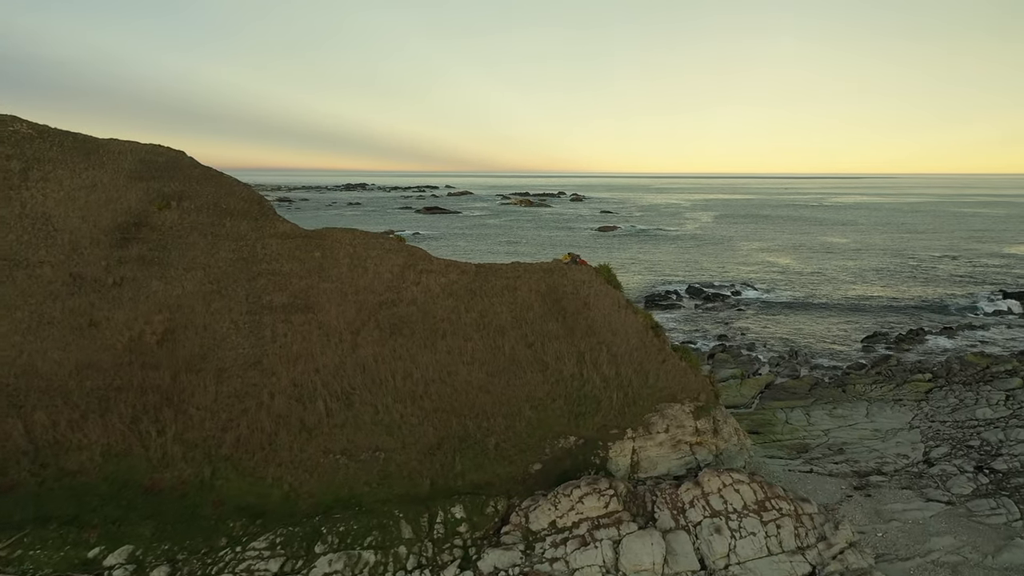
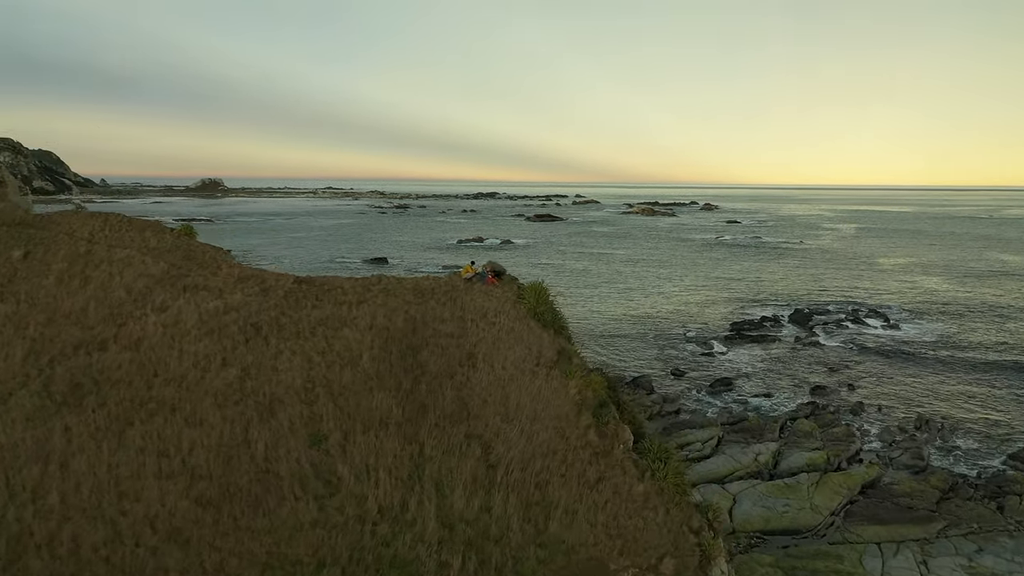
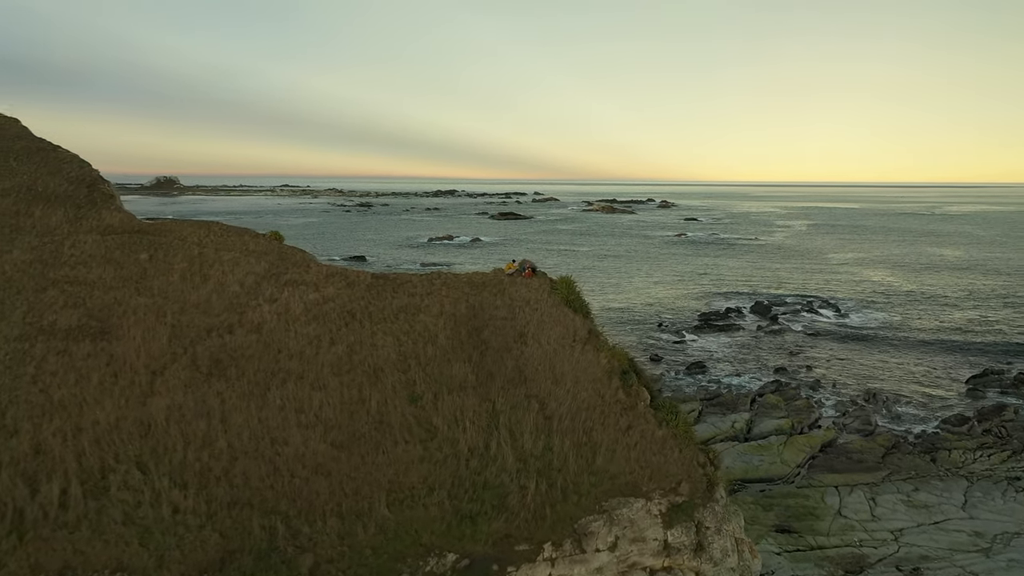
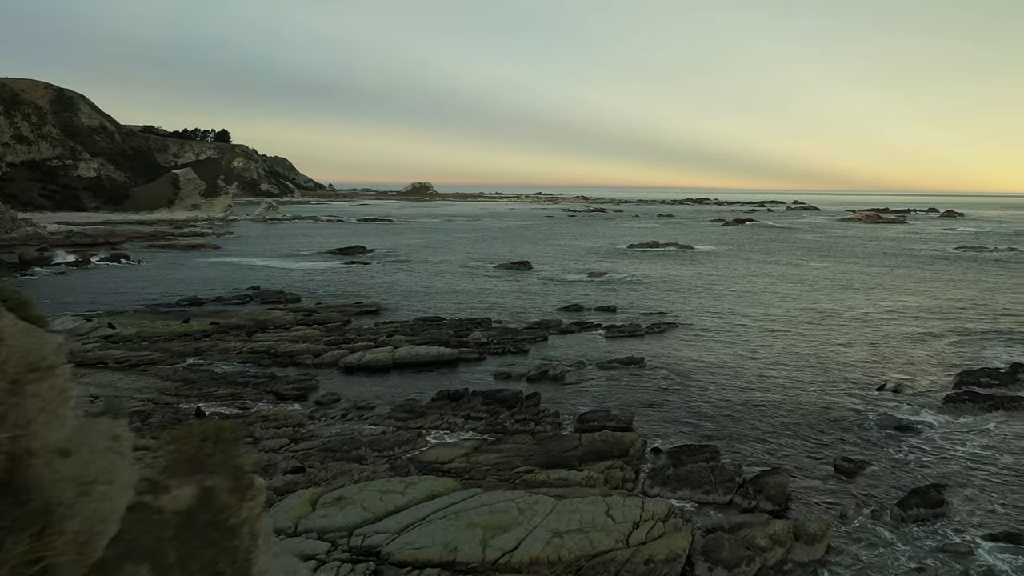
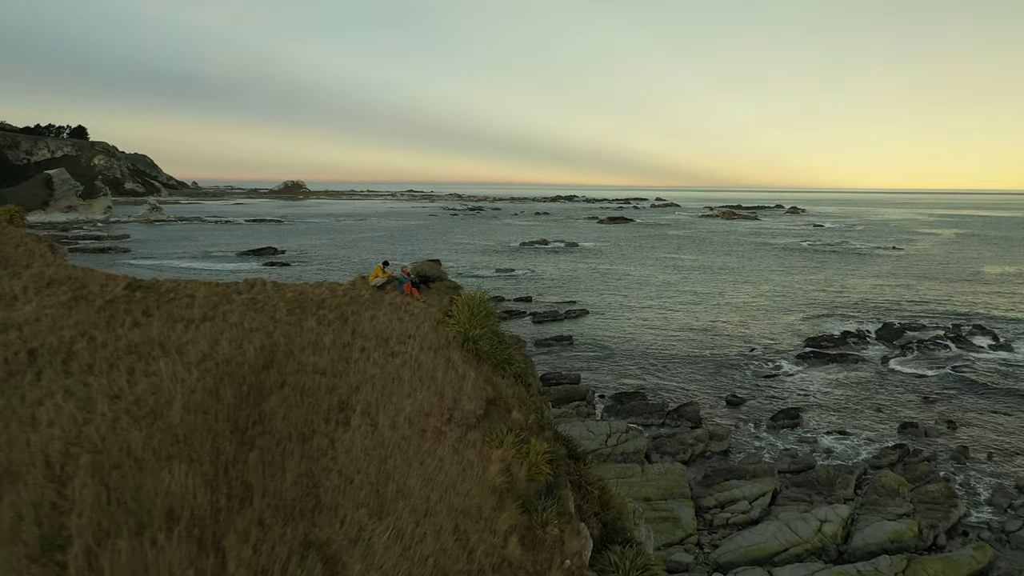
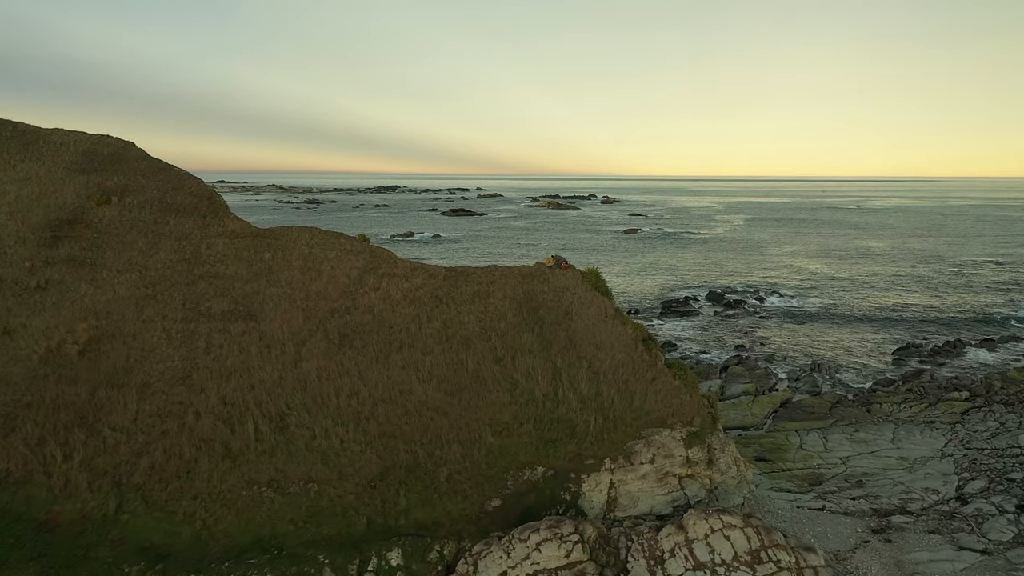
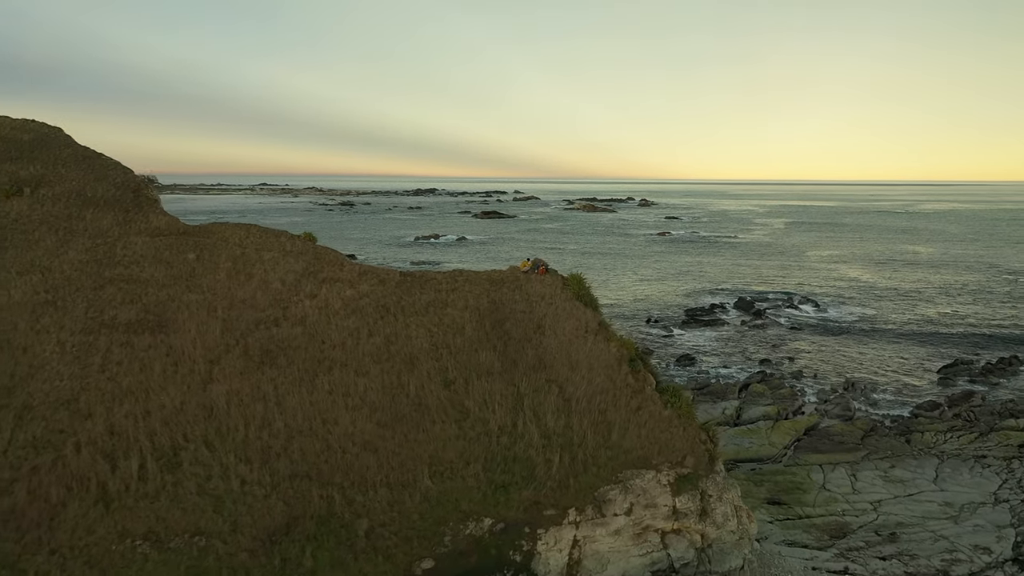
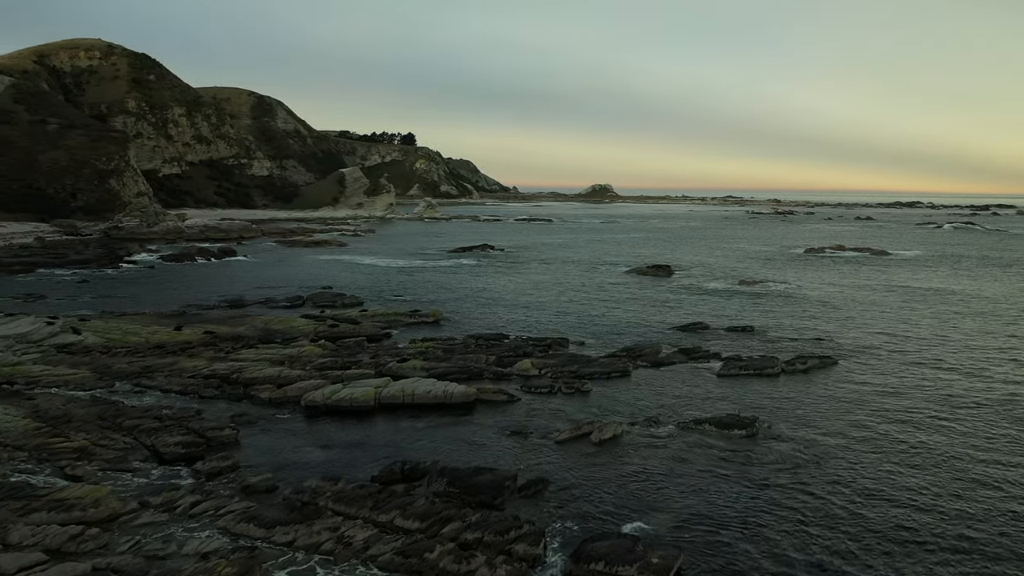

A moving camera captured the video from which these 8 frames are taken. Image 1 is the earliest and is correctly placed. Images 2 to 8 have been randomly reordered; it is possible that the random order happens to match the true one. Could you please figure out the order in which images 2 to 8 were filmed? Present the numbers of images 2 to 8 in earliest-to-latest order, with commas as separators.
6, 7, 3, 2, 5, 4, 8
